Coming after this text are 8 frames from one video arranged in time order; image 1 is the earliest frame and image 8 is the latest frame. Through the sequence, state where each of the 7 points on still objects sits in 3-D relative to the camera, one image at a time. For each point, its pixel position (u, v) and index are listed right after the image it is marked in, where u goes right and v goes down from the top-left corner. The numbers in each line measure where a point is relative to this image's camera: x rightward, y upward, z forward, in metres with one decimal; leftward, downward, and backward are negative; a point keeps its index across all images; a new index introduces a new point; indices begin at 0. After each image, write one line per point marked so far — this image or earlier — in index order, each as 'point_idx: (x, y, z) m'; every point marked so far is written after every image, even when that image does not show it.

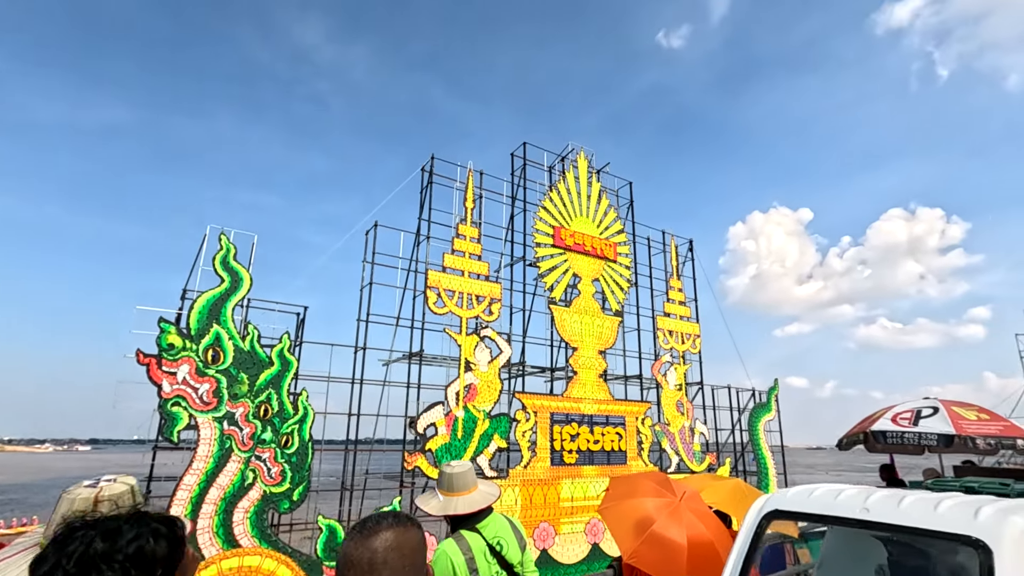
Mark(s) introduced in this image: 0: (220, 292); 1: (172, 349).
0: (-5.7, -0.1, +10.5) m
1: (-6.2, -1.1, +9.8) m
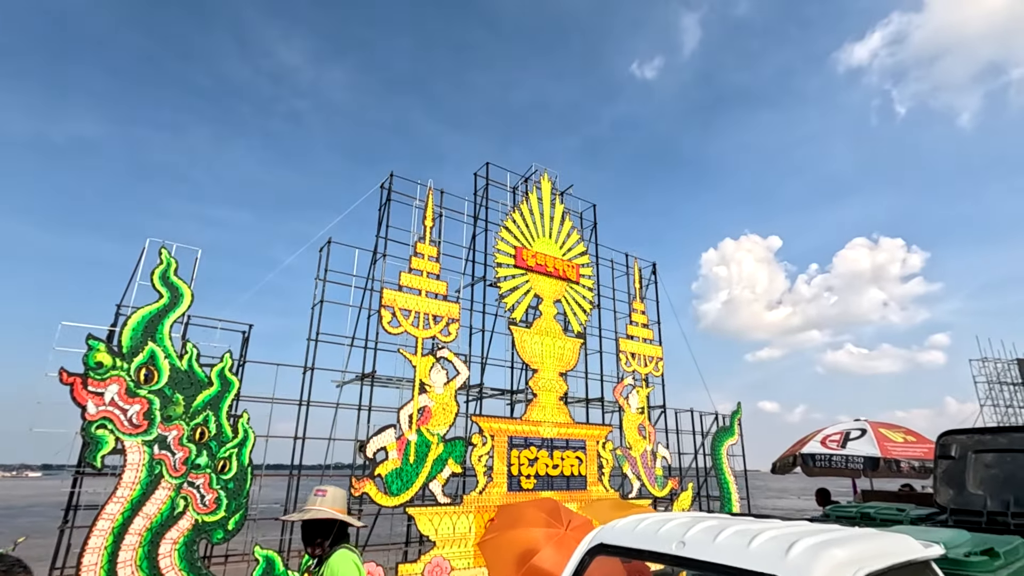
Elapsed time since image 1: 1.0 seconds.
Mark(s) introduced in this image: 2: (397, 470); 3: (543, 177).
0: (-6.7, -0.4, +10.0) m
1: (-7.1, -1.4, +9.2) m
2: (-2.6, -4.1, +12.1) m
3: (+1.0, +3.6, +17.6) m
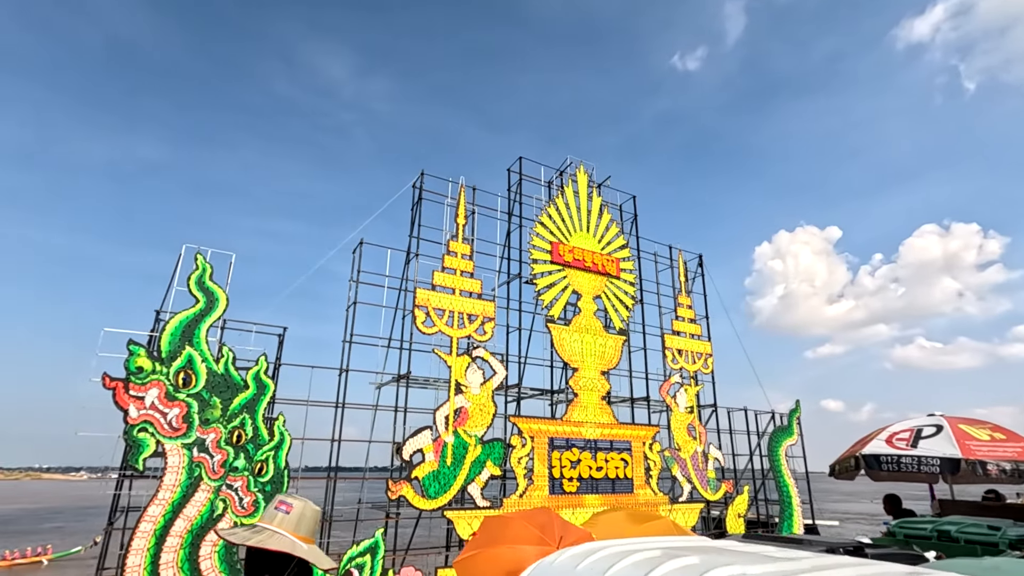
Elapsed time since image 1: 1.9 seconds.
0: (-6.1, -0.5, +10.2) m
1: (-6.6, -1.5, +9.4) m
2: (-1.7, -4.1, +11.9) m
3: (+2.1, +3.8, +17.1) m
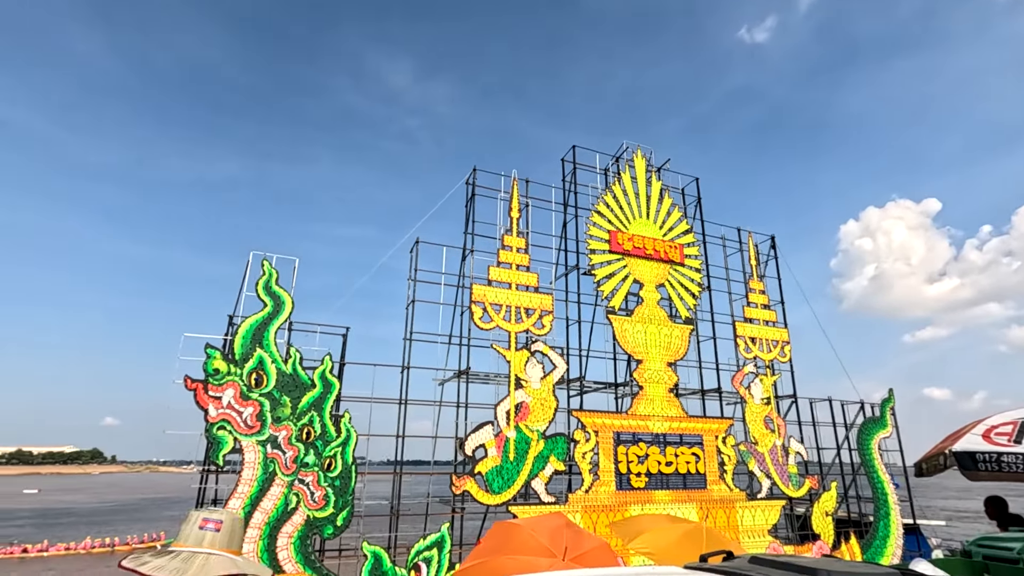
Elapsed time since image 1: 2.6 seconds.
0: (-5.0, -0.6, +10.7) m
1: (-5.5, -1.6, +10.0) m
2: (-0.3, -4.0, +11.9) m
3: (+3.8, +4.1, +16.5) m
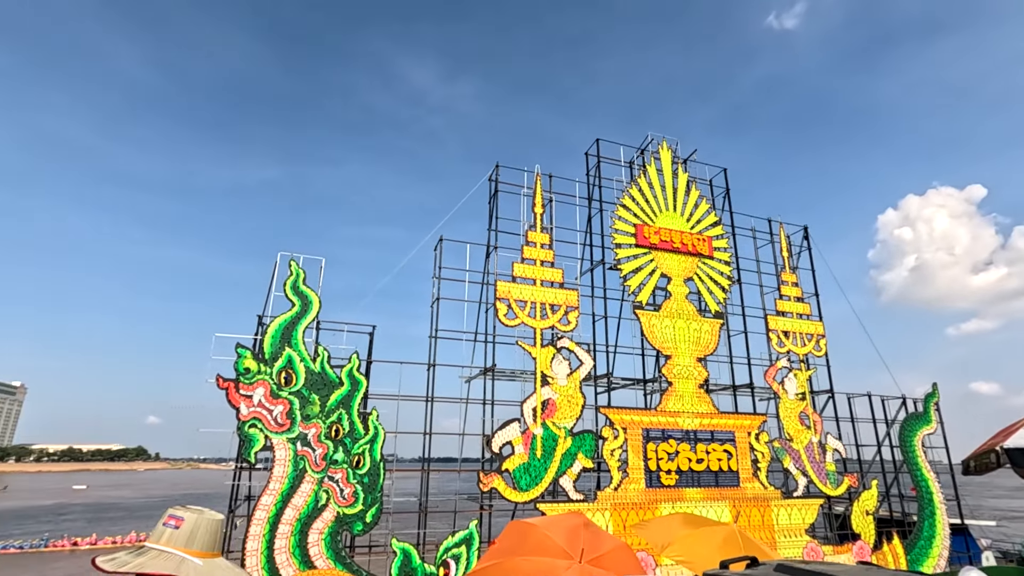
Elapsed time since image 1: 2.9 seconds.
0: (-4.5, -0.6, +10.8) m
1: (-5.0, -1.6, +10.2) m
2: (+0.3, -3.9, +11.8) m
3: (+4.5, +4.3, +16.2) m
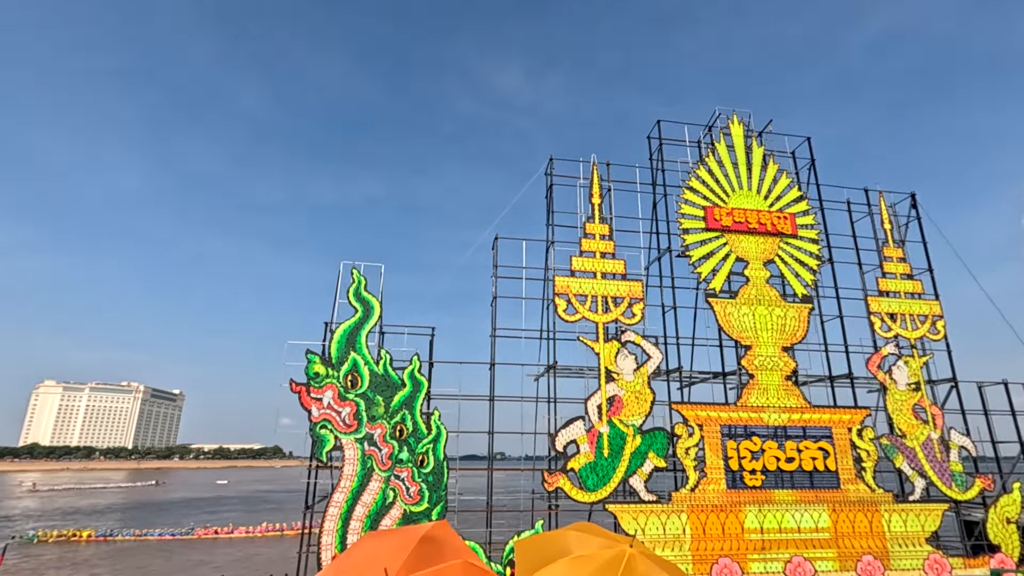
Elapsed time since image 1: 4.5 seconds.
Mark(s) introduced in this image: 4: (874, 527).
0: (-3.4, -0.7, +11.3) m
1: (-4.0, -1.8, +10.8) m
2: (+1.7, -3.8, +11.4) m
3: (+6.2, +4.7, +15.0) m
4: (+8.3, -5.4, +12.2) m
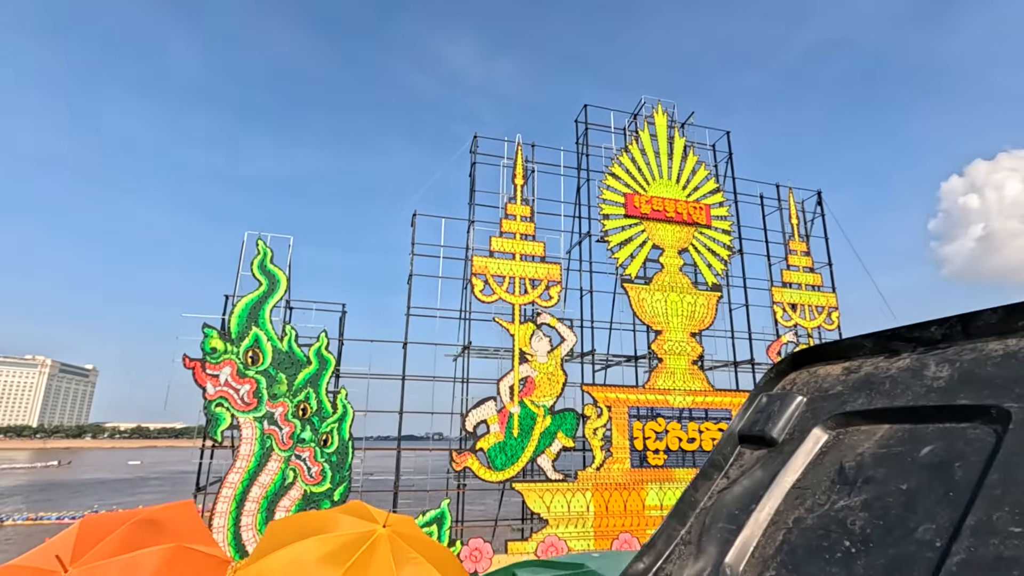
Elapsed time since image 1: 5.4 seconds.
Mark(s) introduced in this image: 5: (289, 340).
0: (-5.1, -0.1, +10.8) m
1: (-5.7, -1.2, +10.2) m
2: (-0.3, -3.4, +11.5) m
3: (+4.1, +5.1, +15.3) m
4: (+6.1, -5.2, +13.0) m
5: (-4.5, -1.1, +10.8) m
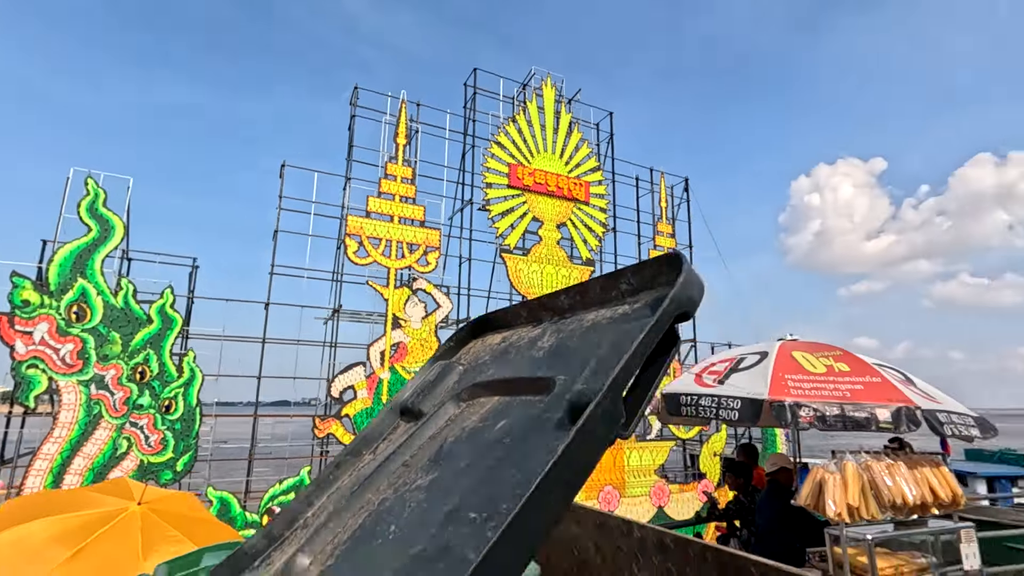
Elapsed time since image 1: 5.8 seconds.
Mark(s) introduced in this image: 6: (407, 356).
0: (-7.5, +0.8, +9.4) m
1: (-8.0, -0.3, +8.8) m
2: (-3.1, -2.6, +11.3) m
3: (+1.0, +5.9, +15.4) m
4: (+2.8, -4.6, +14.2) m
5: (-6.9, -0.1, +9.6) m
6: (-2.3, -1.5, +11.9) m
